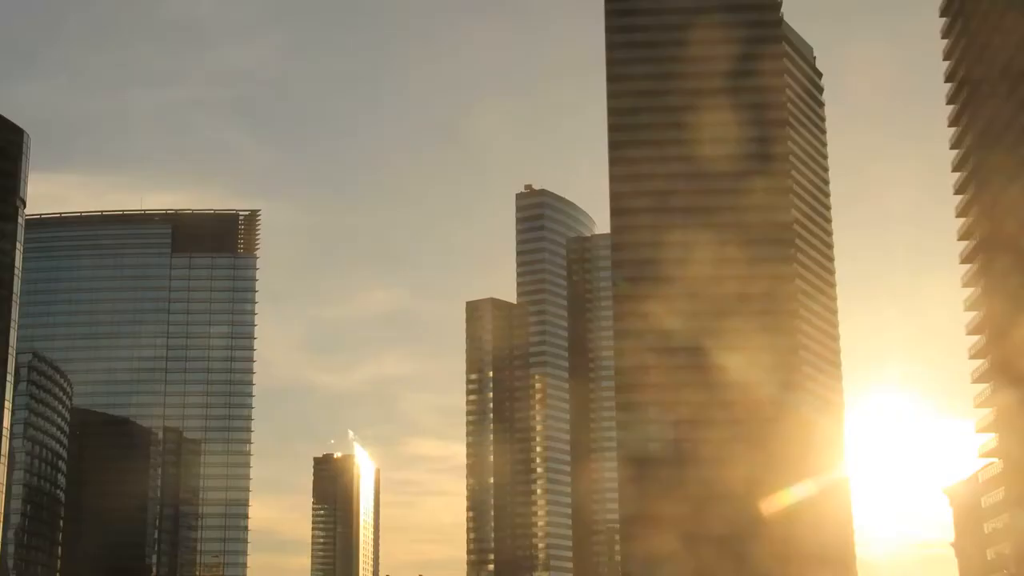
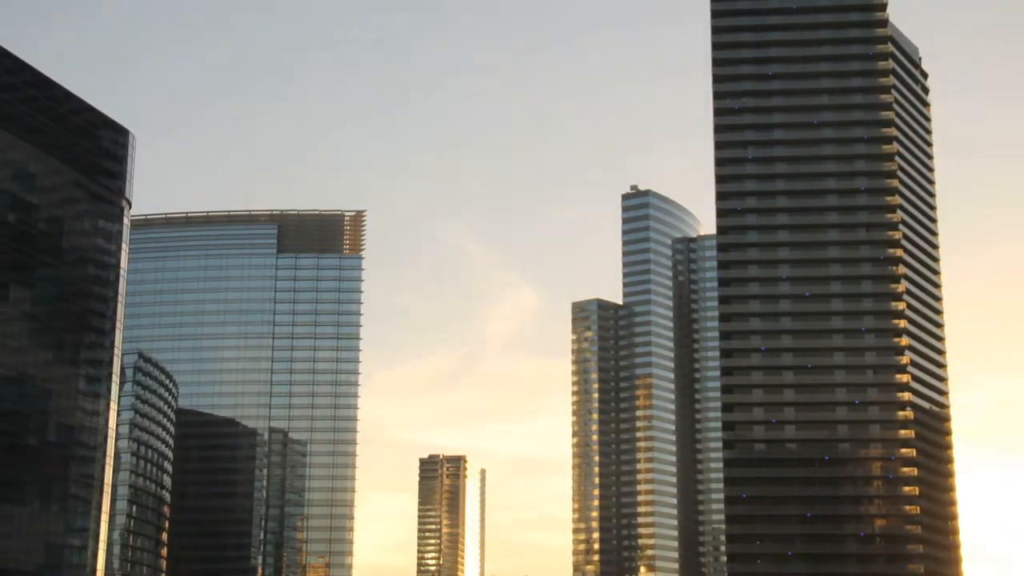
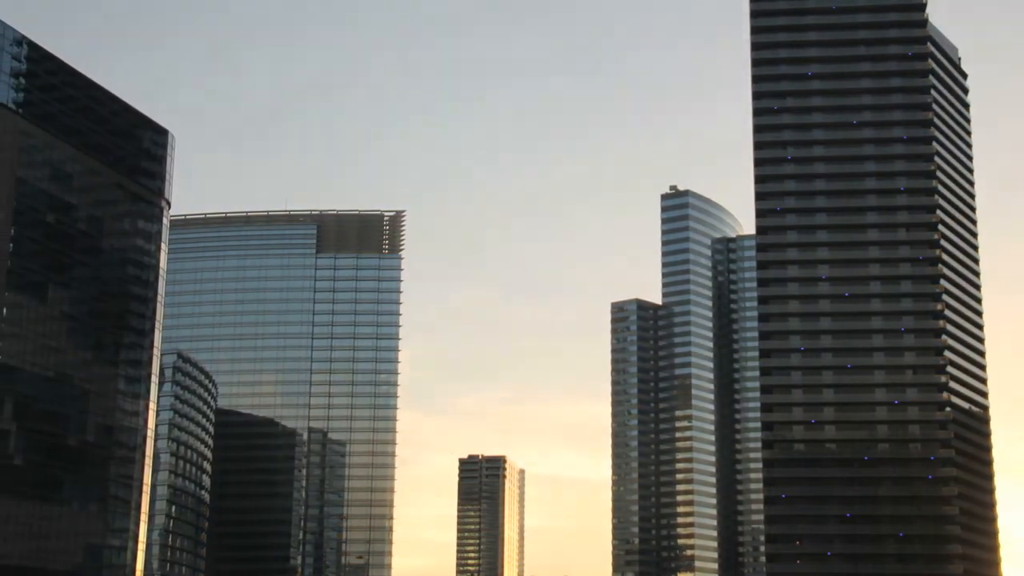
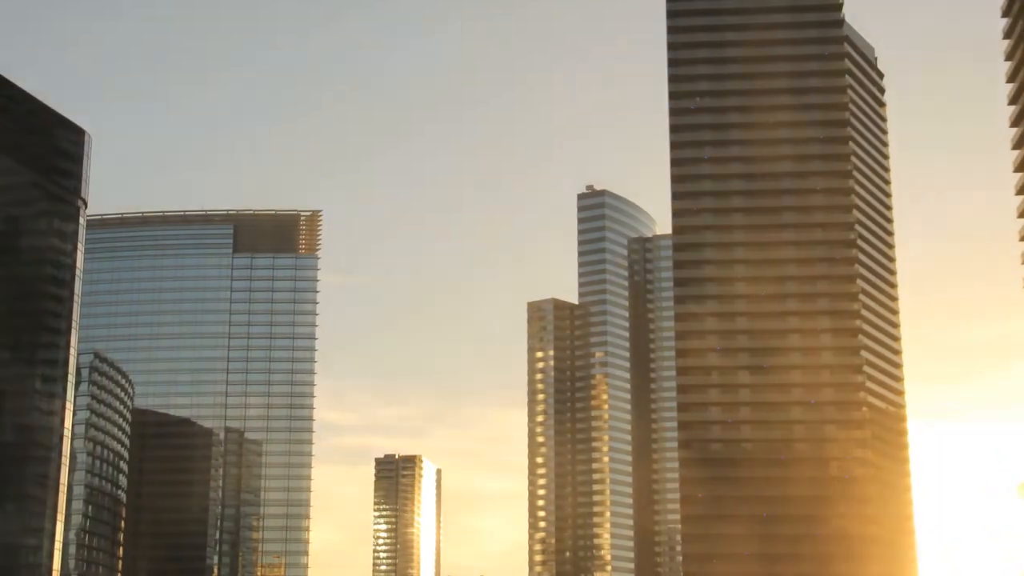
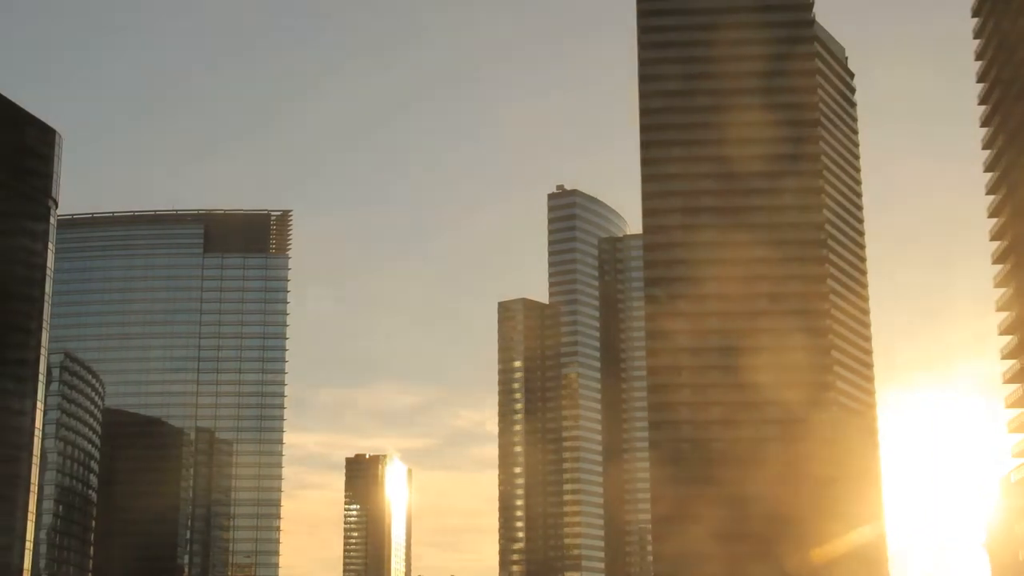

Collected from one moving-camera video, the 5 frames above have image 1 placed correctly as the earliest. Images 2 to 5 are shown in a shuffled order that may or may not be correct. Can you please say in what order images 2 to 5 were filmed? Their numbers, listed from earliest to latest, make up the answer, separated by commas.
5, 4, 2, 3
